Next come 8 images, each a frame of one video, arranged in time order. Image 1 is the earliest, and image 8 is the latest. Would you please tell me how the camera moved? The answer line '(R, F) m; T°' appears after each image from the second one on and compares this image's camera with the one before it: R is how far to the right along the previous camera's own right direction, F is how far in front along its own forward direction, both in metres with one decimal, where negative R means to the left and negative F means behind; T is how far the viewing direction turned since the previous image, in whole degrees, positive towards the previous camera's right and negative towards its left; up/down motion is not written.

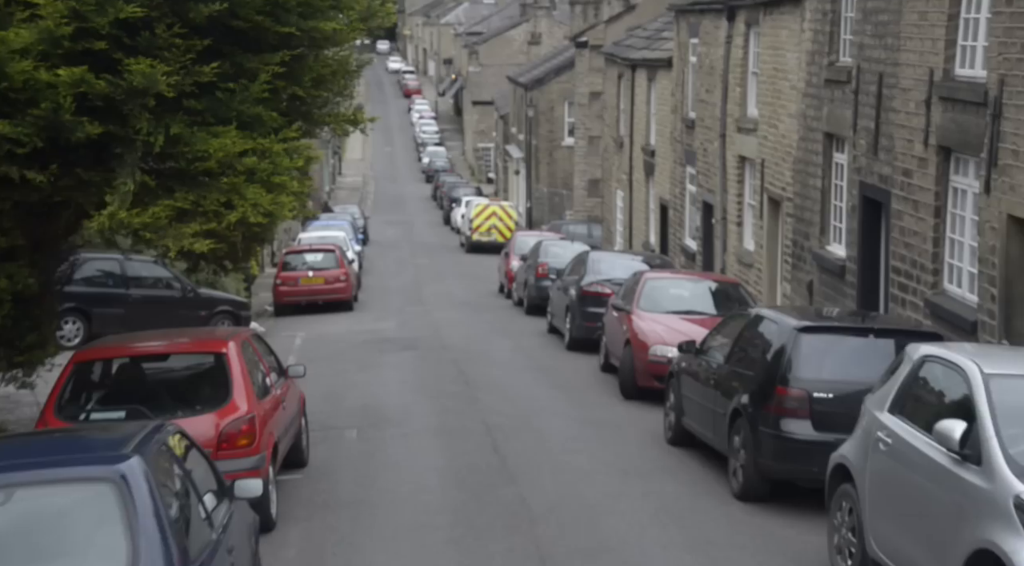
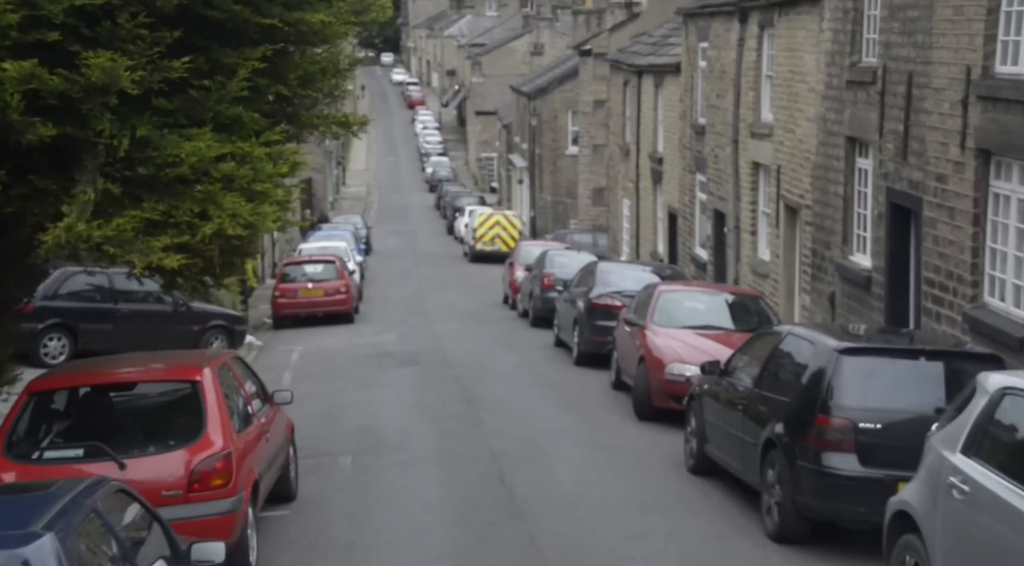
(0.0, +1.0) m; 0°
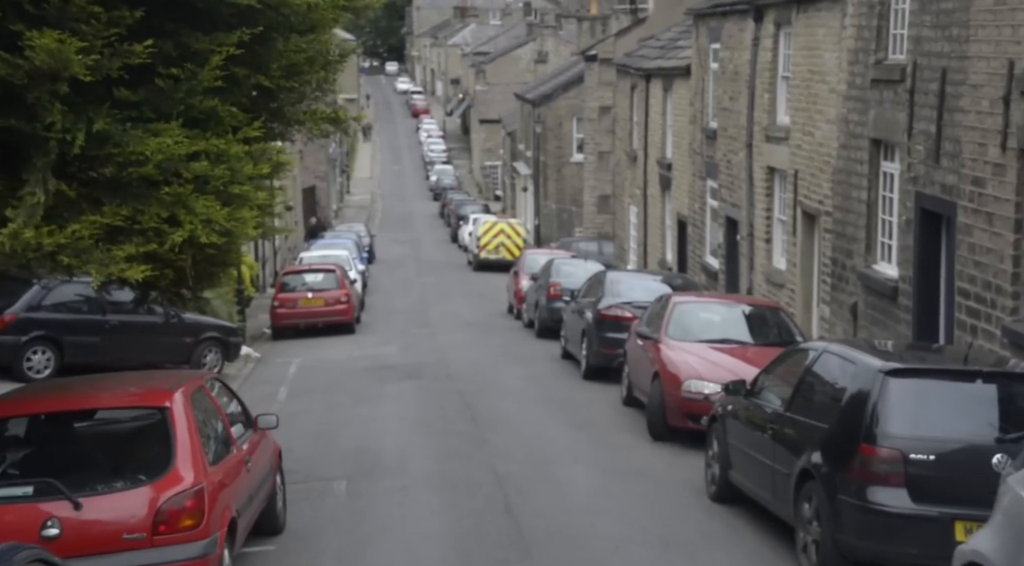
(0.0, +1.0) m; 0°
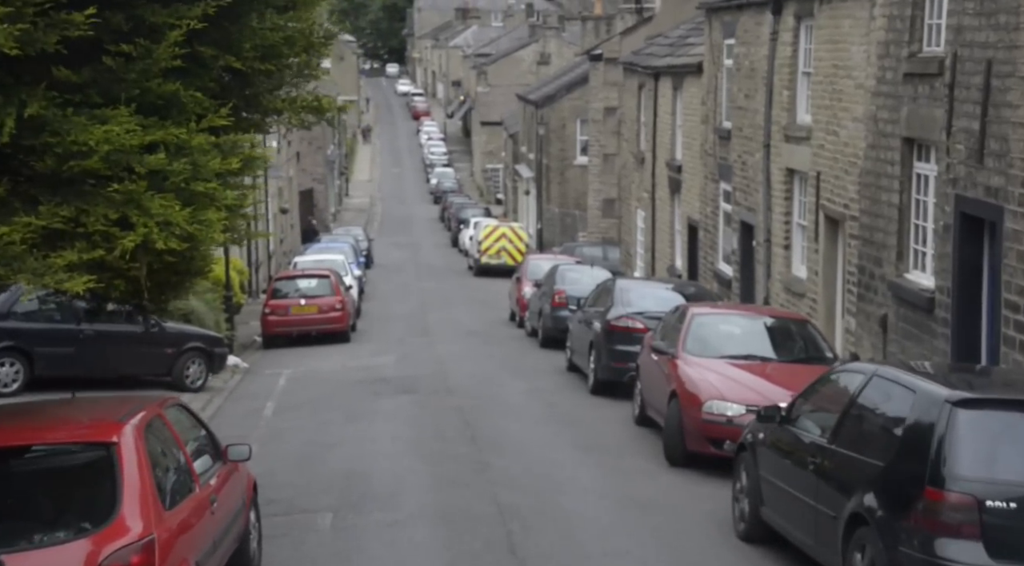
(0.0, +1.3) m; 0°
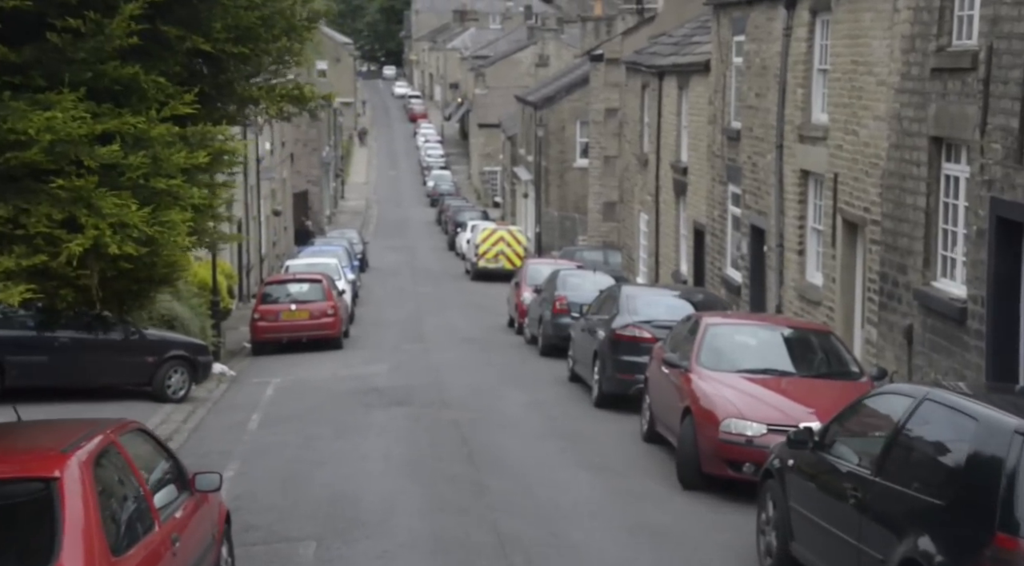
(0.0, +1.1) m; 0°
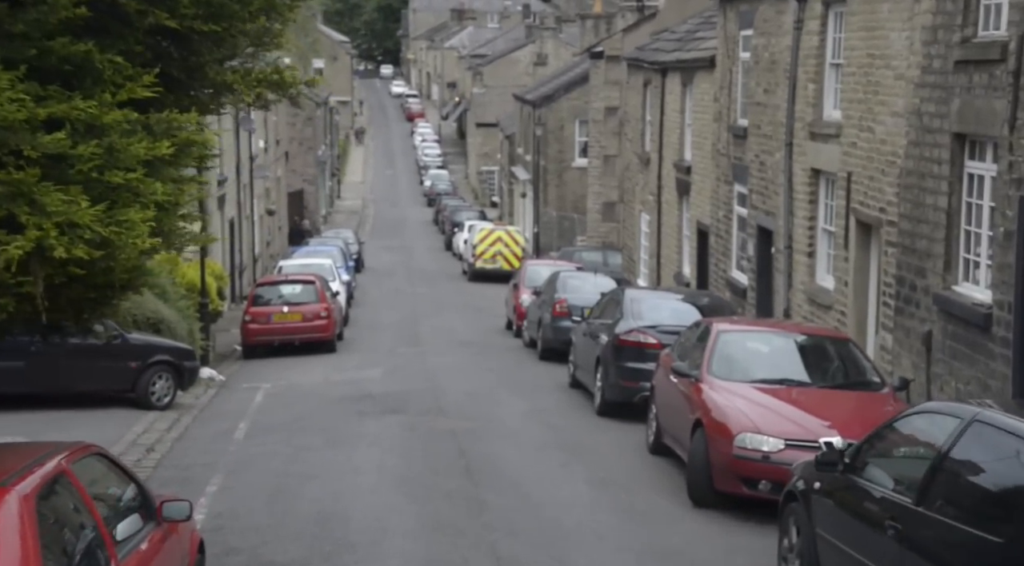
(0.0, +0.8) m; 0°
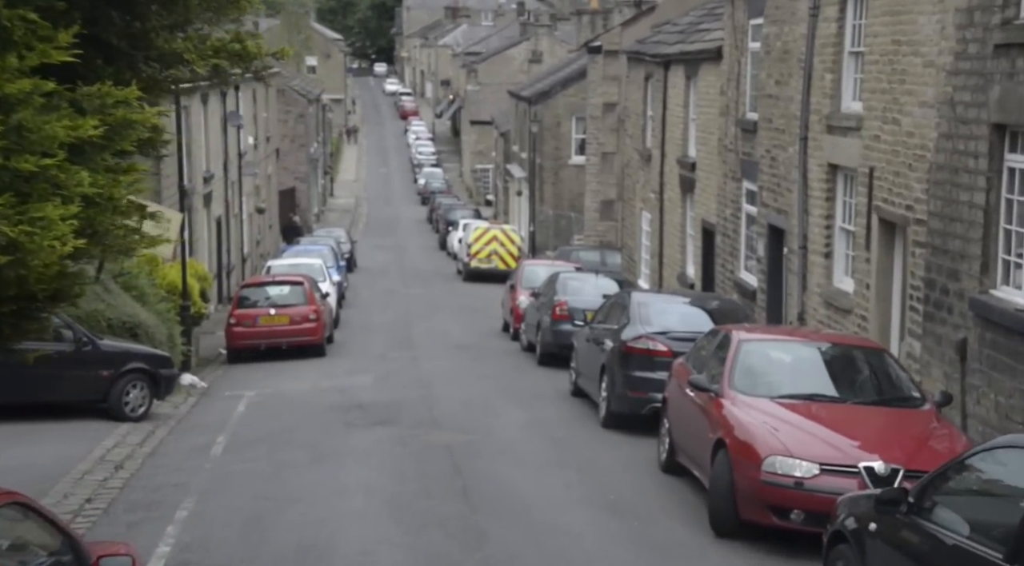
(-0.1, +1.2) m; 0°
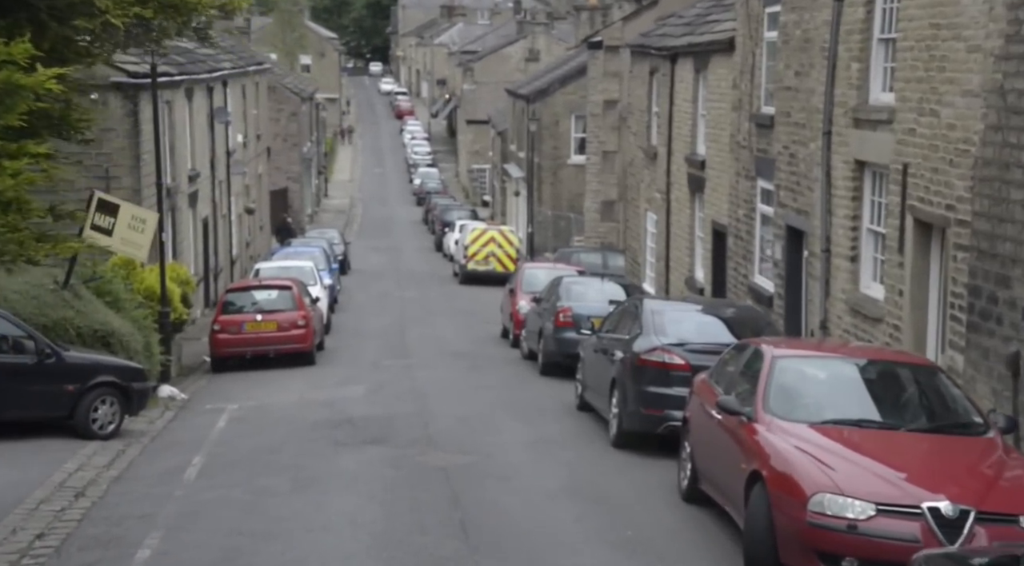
(-0.1, +1.4) m; 0°
